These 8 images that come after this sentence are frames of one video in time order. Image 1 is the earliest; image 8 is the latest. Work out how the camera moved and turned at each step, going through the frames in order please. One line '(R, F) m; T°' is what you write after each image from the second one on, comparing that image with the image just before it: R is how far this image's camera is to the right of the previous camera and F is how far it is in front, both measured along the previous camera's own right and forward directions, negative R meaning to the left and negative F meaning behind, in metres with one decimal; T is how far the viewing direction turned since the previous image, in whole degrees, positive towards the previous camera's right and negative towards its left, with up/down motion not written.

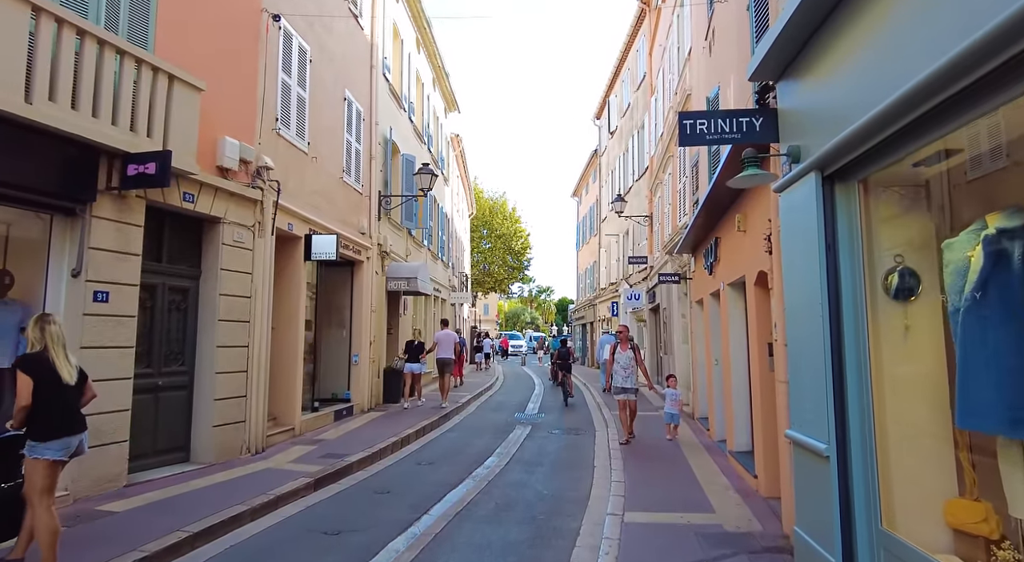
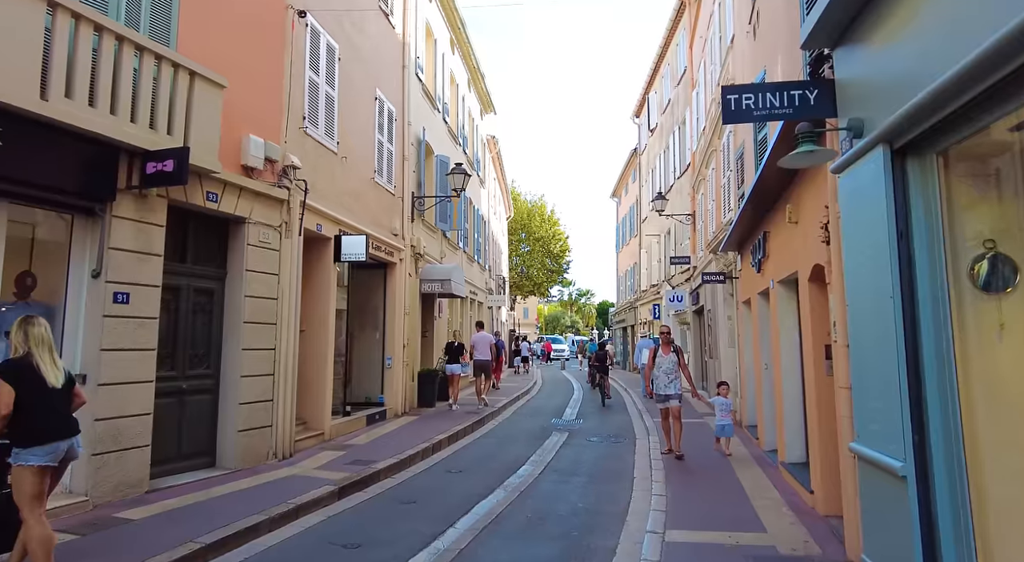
(+0.1, +0.4) m; -4°
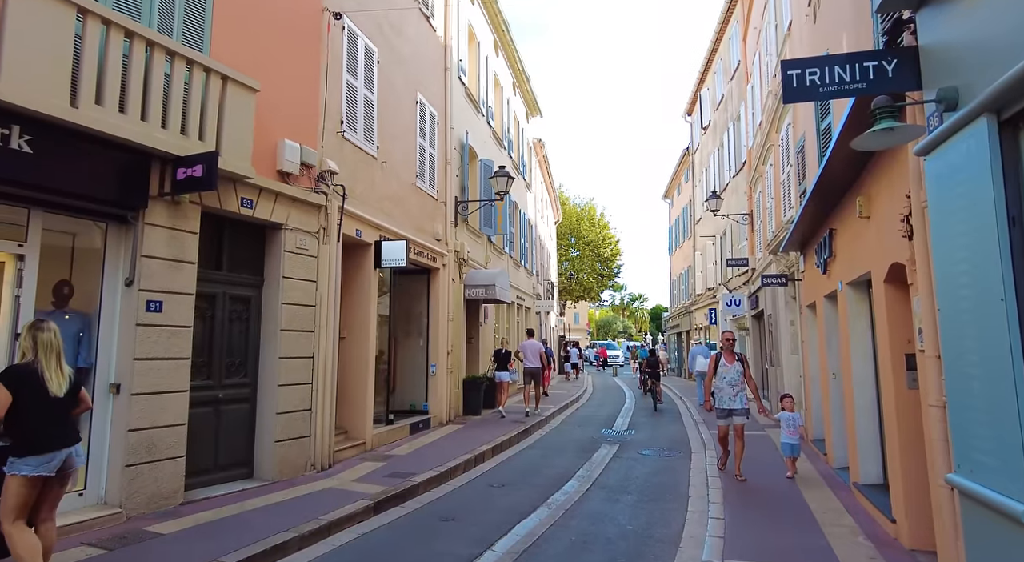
(+0.1, +0.4) m; -5°
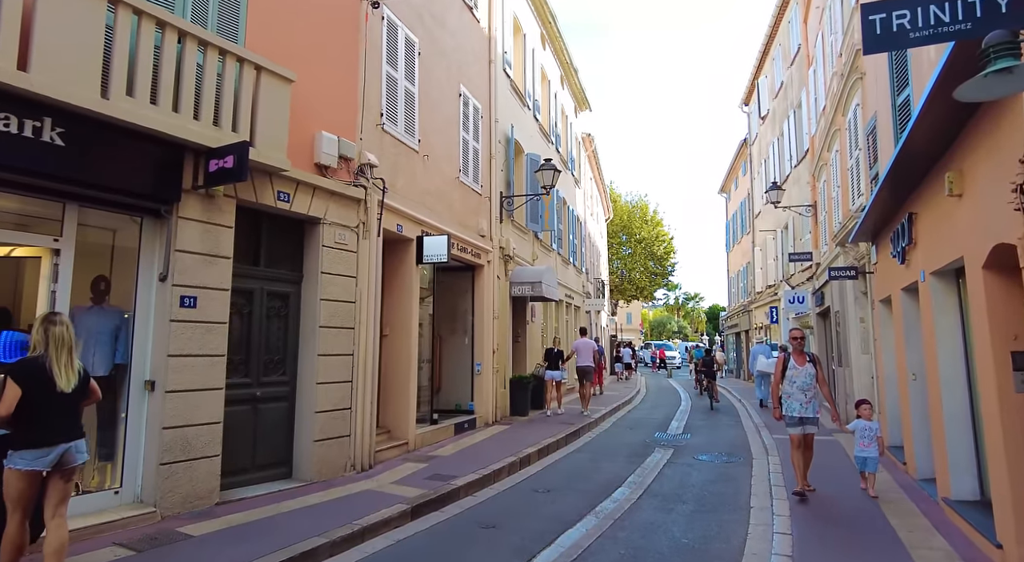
(+0.1, +0.4) m; -5°
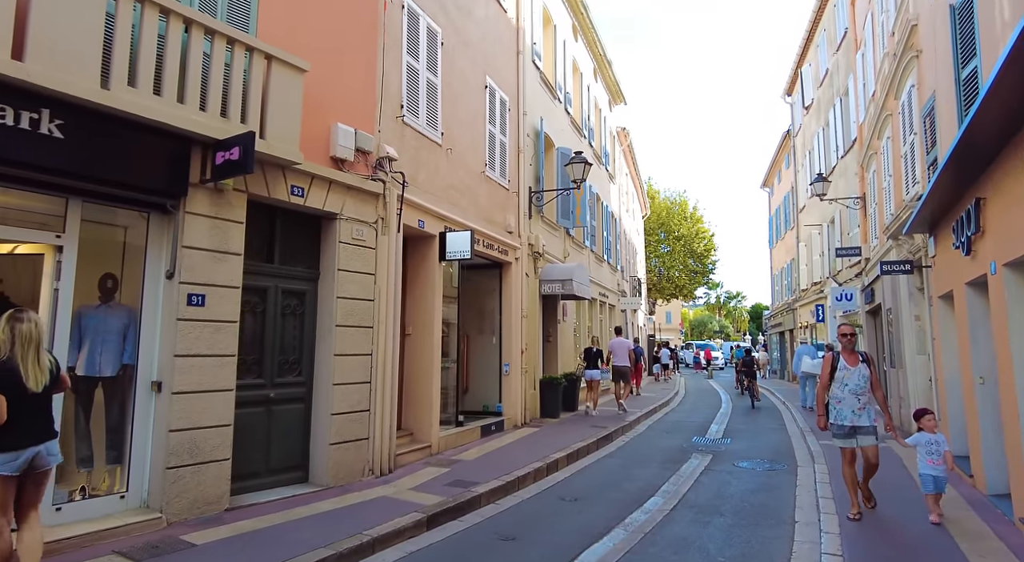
(+0.2, +0.4) m; -3°
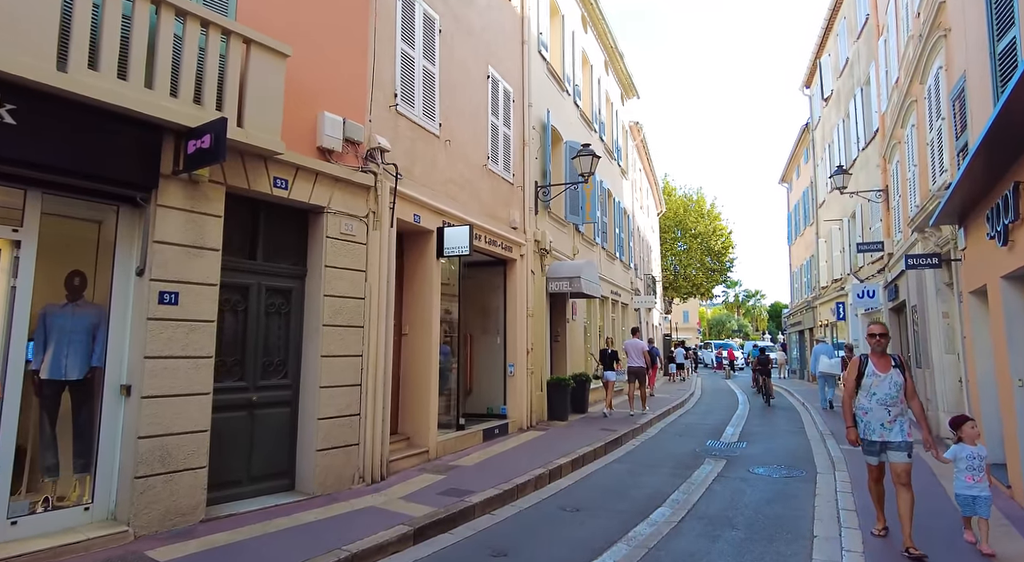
(+0.2, +0.4) m; -2°
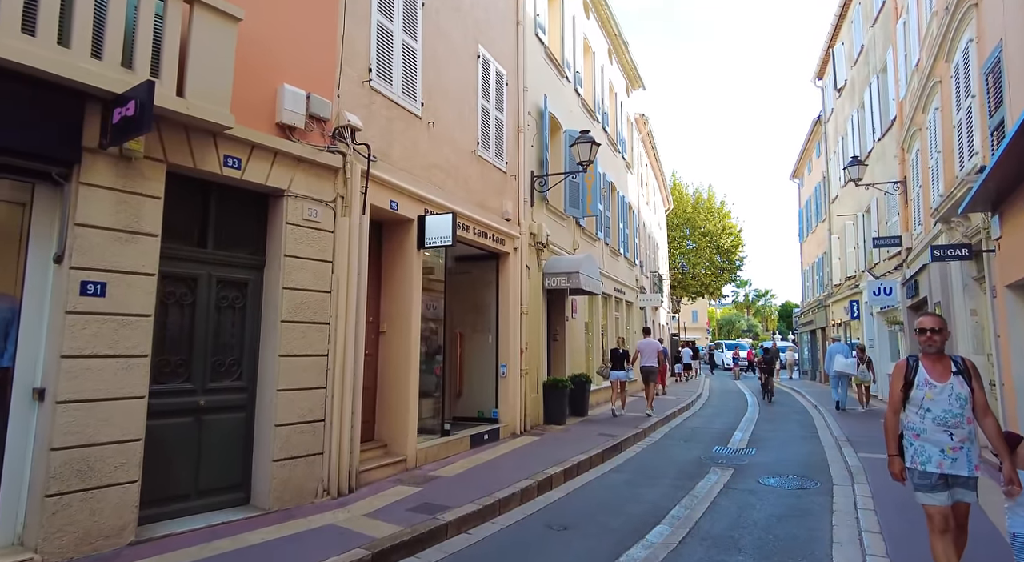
(+0.3, +0.7) m; -1°
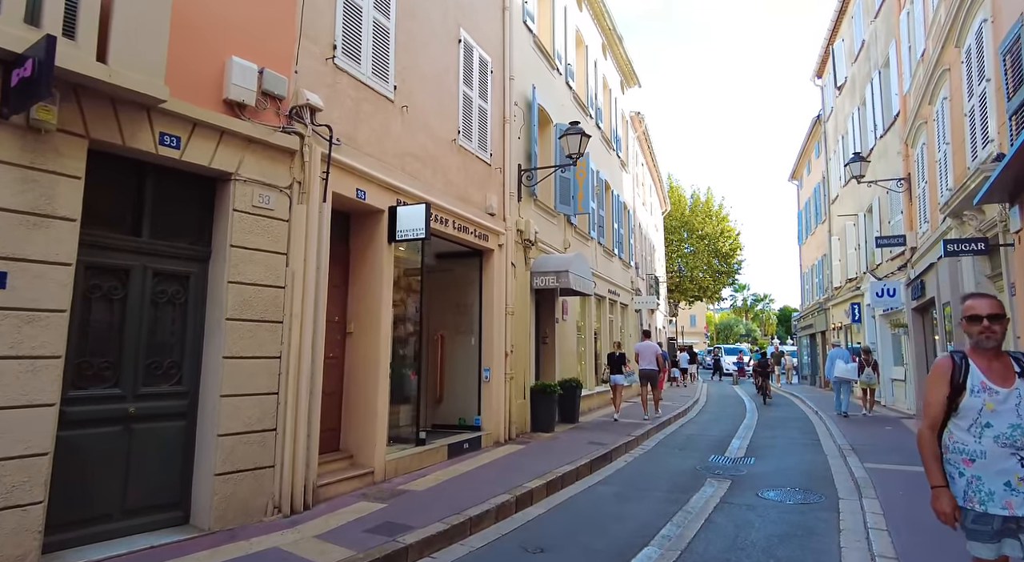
(+0.2, +0.6) m; 0°
